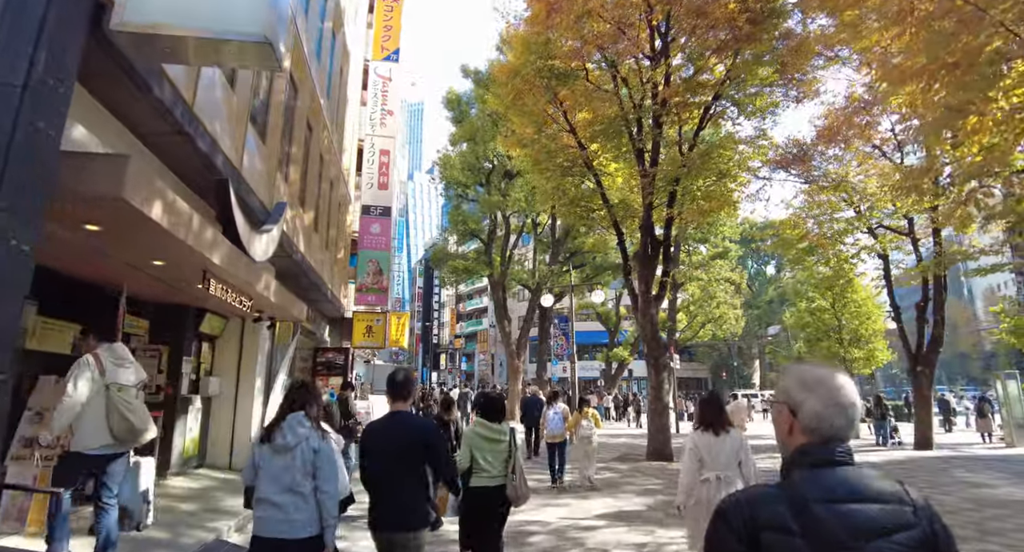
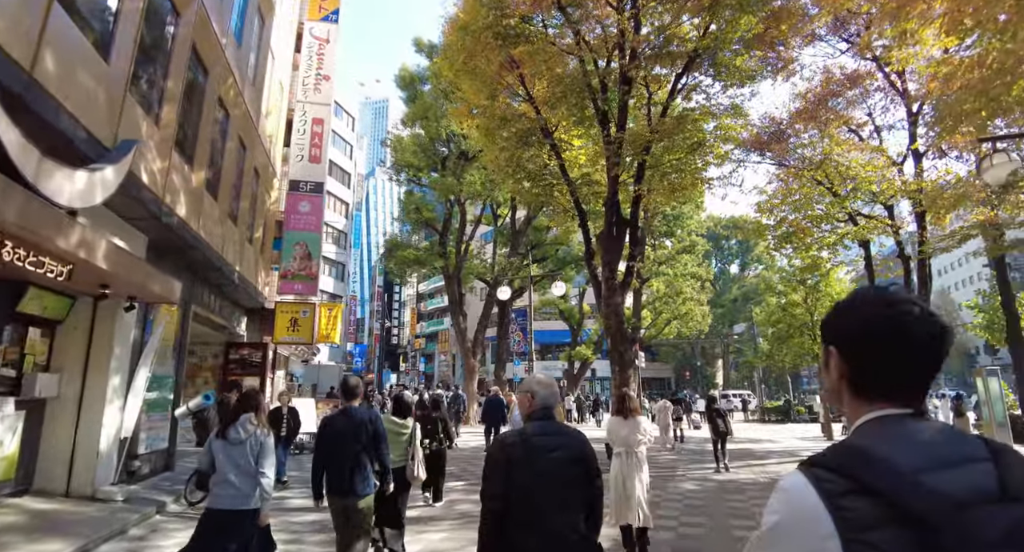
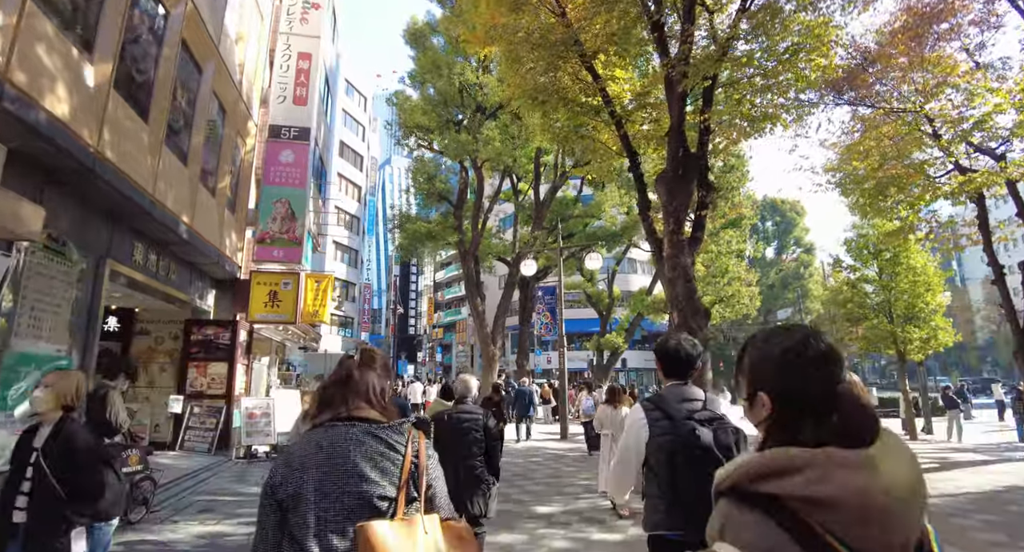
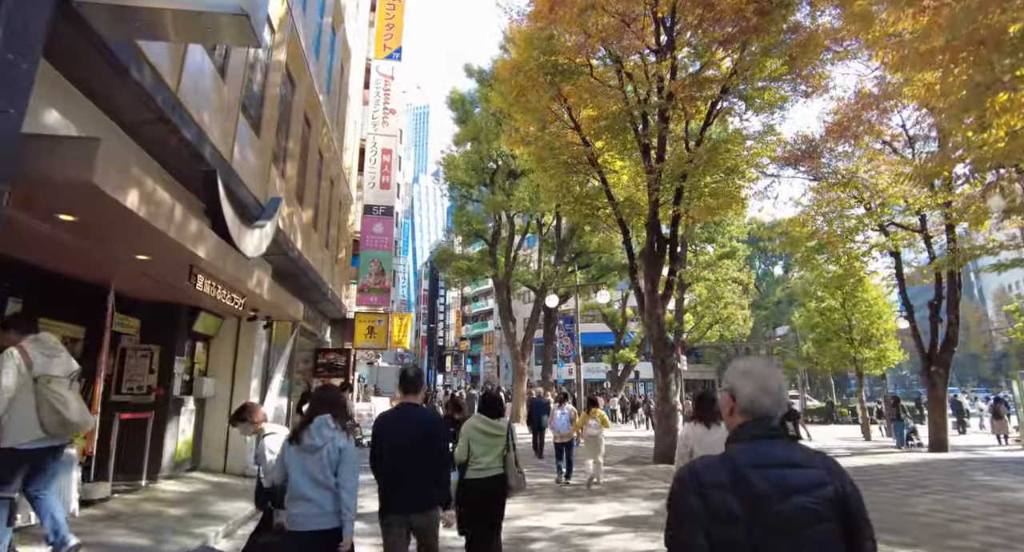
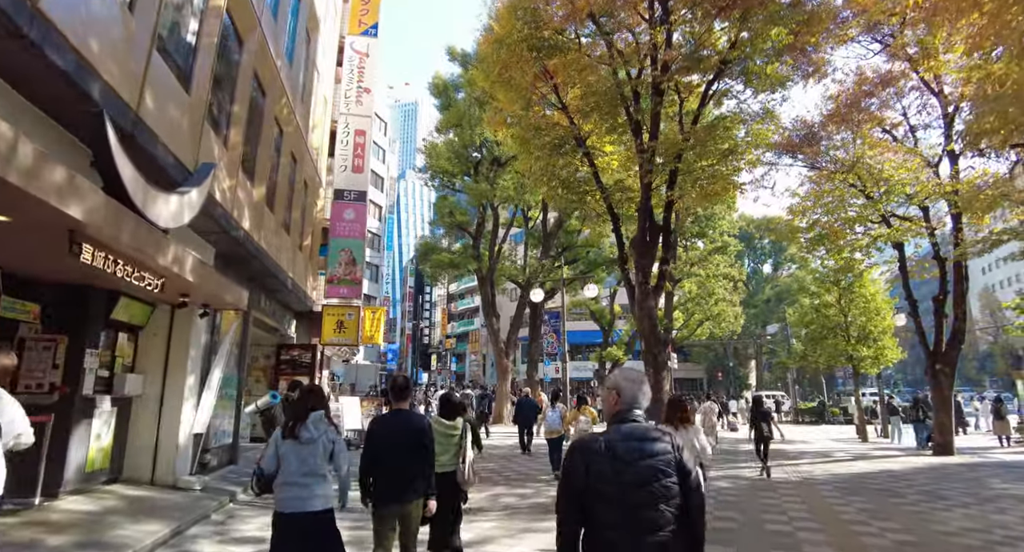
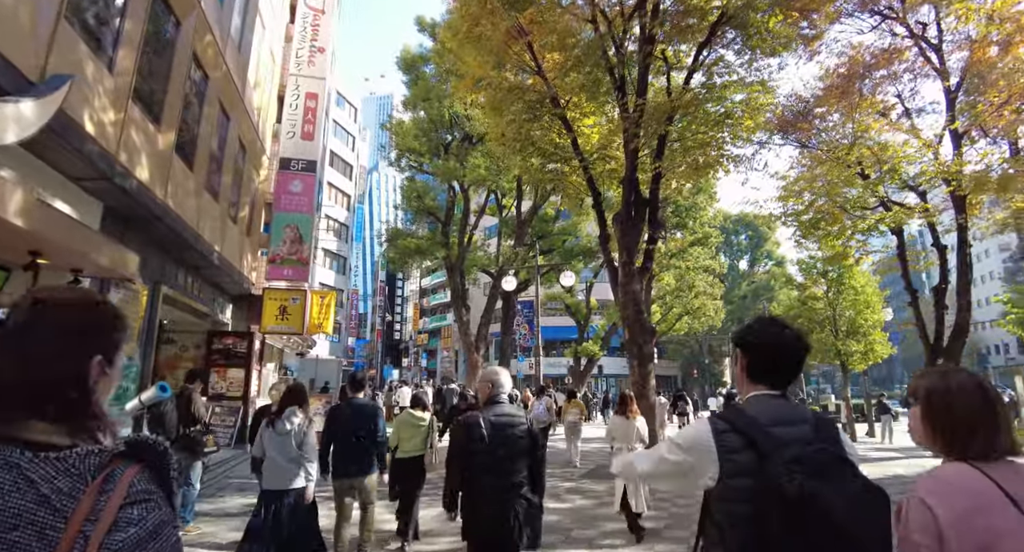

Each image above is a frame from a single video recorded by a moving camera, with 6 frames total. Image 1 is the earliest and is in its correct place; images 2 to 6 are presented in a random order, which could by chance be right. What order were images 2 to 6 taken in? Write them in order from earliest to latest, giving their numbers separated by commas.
4, 5, 2, 6, 3
